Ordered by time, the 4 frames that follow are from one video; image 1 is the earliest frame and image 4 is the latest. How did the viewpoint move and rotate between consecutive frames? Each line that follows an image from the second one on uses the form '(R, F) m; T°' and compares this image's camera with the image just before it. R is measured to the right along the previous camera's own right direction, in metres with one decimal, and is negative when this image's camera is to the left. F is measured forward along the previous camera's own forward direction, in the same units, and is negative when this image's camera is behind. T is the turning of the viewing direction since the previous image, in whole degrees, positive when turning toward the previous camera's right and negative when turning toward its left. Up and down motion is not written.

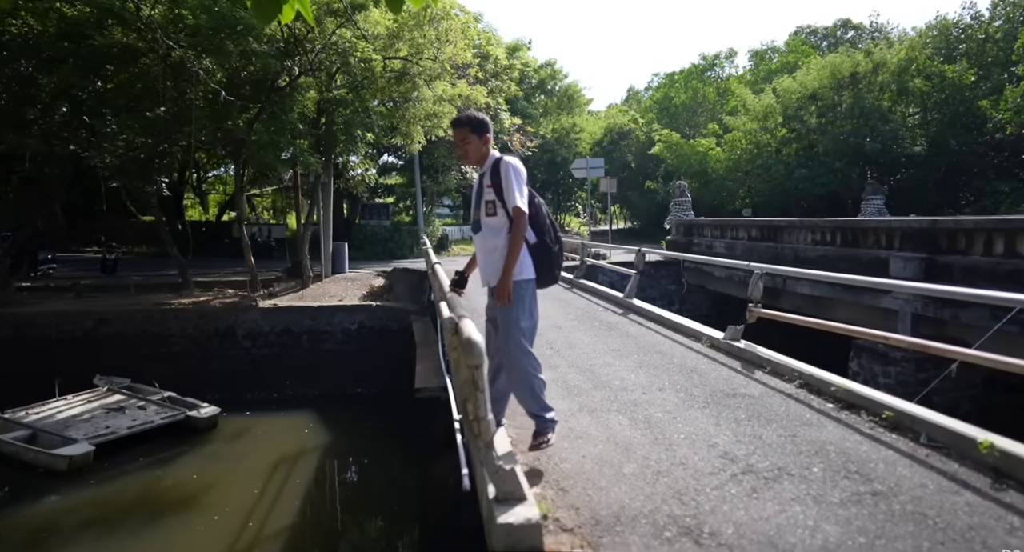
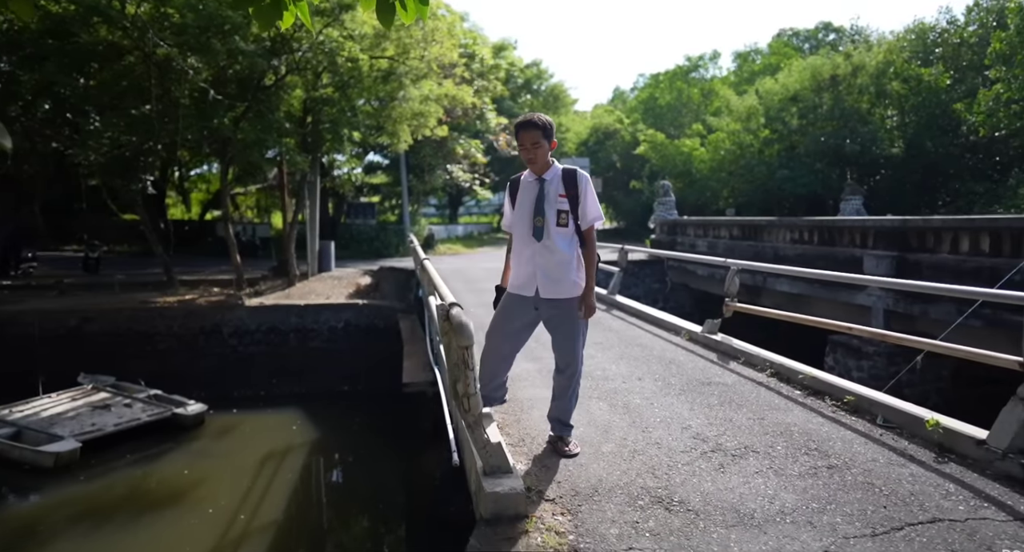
(0.0, -0.2) m; +1°
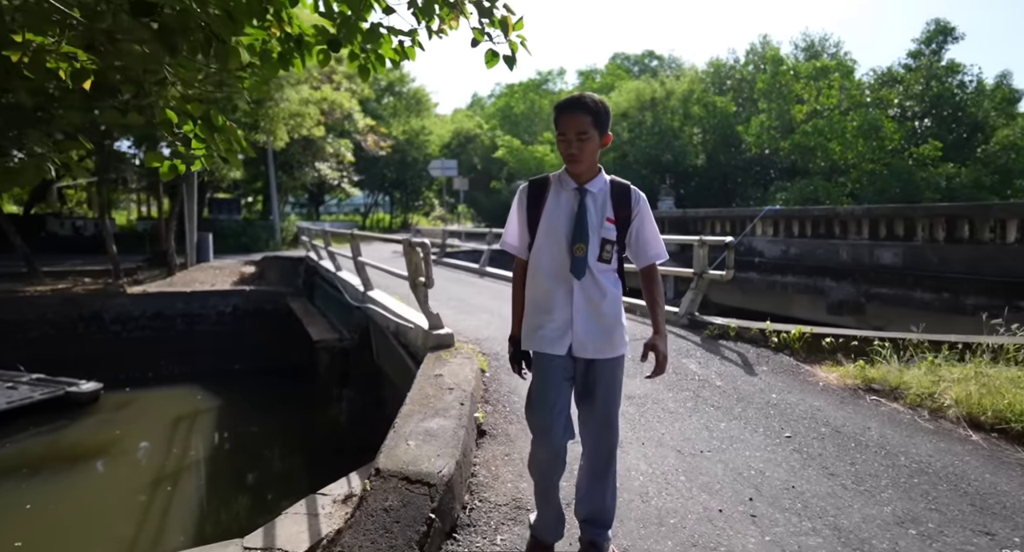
(-0.5, -2.2) m; +13°
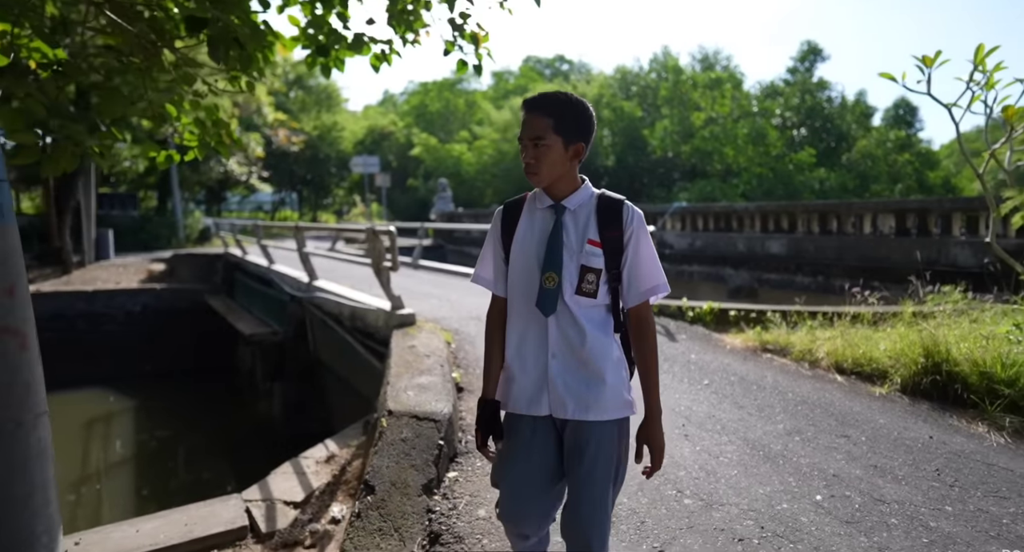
(-0.4, -0.5) m; +8°
